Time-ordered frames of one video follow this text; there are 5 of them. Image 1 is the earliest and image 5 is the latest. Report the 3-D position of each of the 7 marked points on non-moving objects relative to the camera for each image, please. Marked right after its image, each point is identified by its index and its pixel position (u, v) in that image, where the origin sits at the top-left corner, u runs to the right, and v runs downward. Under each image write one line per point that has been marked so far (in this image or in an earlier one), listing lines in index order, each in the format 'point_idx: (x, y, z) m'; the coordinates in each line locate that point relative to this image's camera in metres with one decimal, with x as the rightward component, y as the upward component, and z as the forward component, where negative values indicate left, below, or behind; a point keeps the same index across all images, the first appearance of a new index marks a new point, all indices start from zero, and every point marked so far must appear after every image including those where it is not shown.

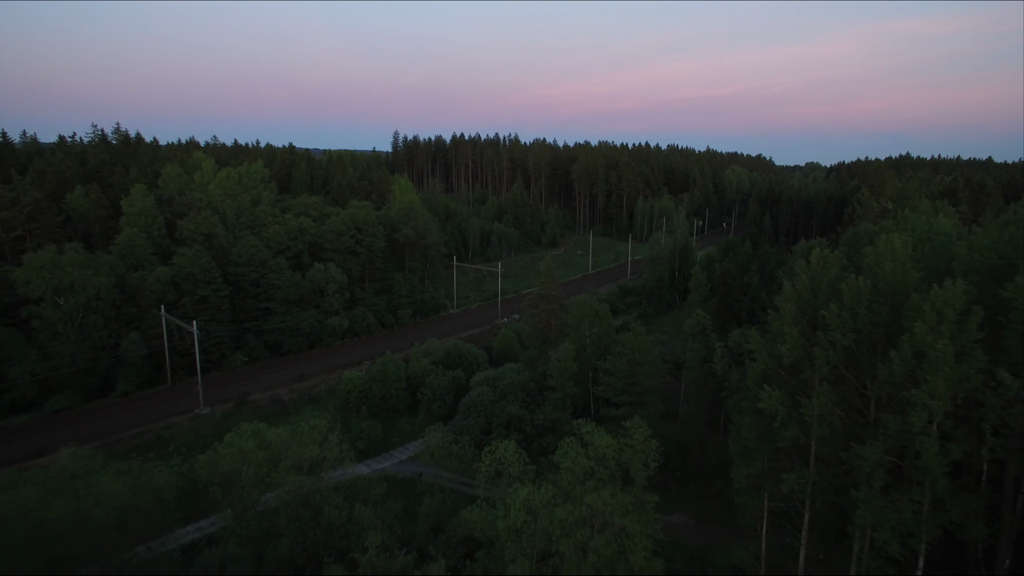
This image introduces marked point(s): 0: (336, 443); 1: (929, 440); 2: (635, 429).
0: (-4.9, -4.1, +18.2) m
1: (+7.4, -2.8, +11.8) m
2: (+3.2, -3.5, +17.2) m
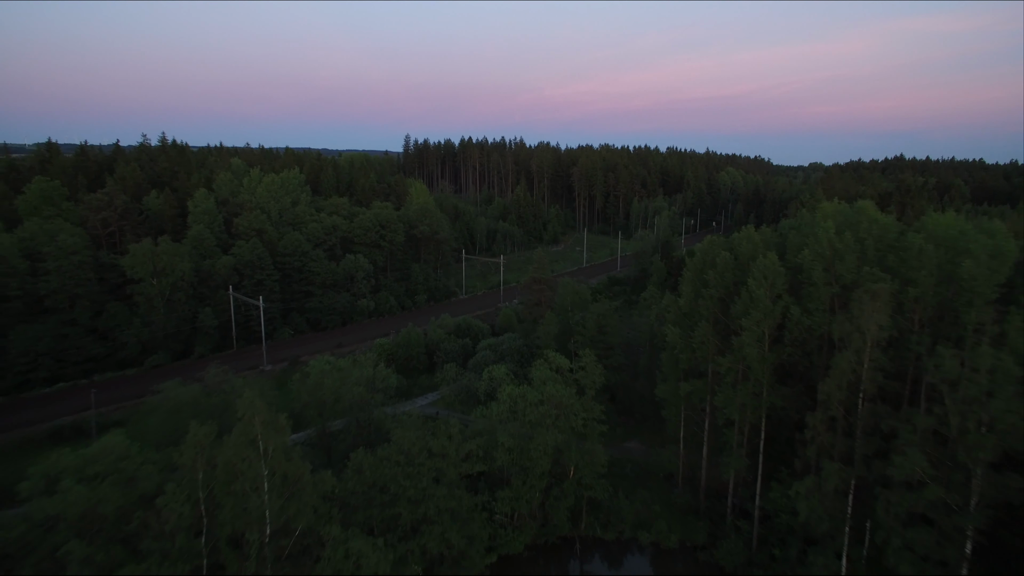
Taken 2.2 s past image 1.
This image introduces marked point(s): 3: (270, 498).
0: (-5.1, -3.2, +26.1) m
1: (+7.0, -1.9, +19.5) m
2: (+2.9, -2.6, +25.0) m
3: (-5.7, -5.0, +15.7) m
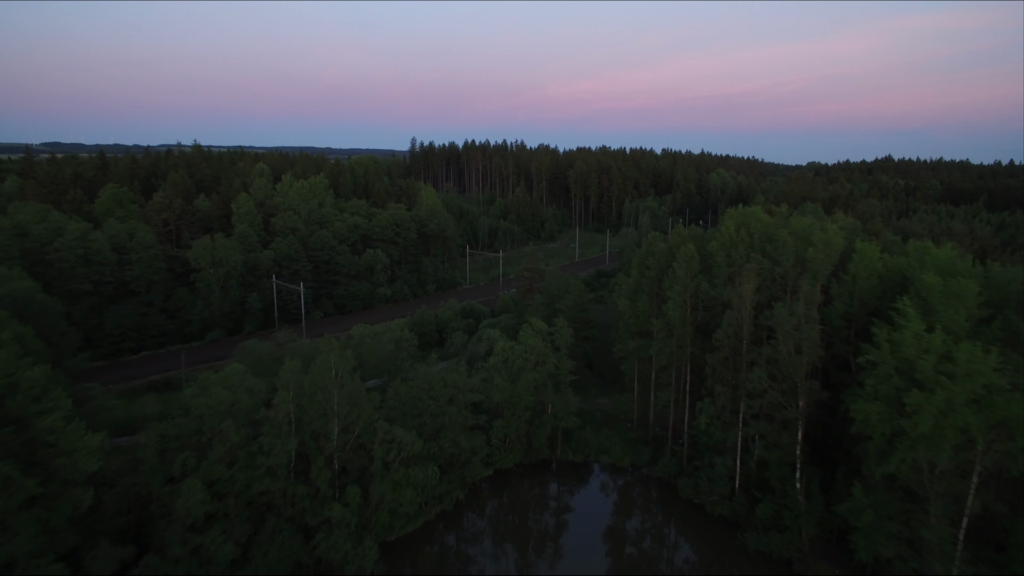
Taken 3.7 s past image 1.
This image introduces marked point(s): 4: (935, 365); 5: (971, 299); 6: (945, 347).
0: (-5.5, -2.4, +33.9) m
1: (+6.7, -1.1, +27.2) m
2: (+2.5, -1.8, +32.8) m
3: (-6.1, -4.2, +23.5) m
4: (+11.2, -2.0, +17.5) m
5: (+12.9, -0.3, +18.7) m
6: (+11.3, -1.5, +17.3) m
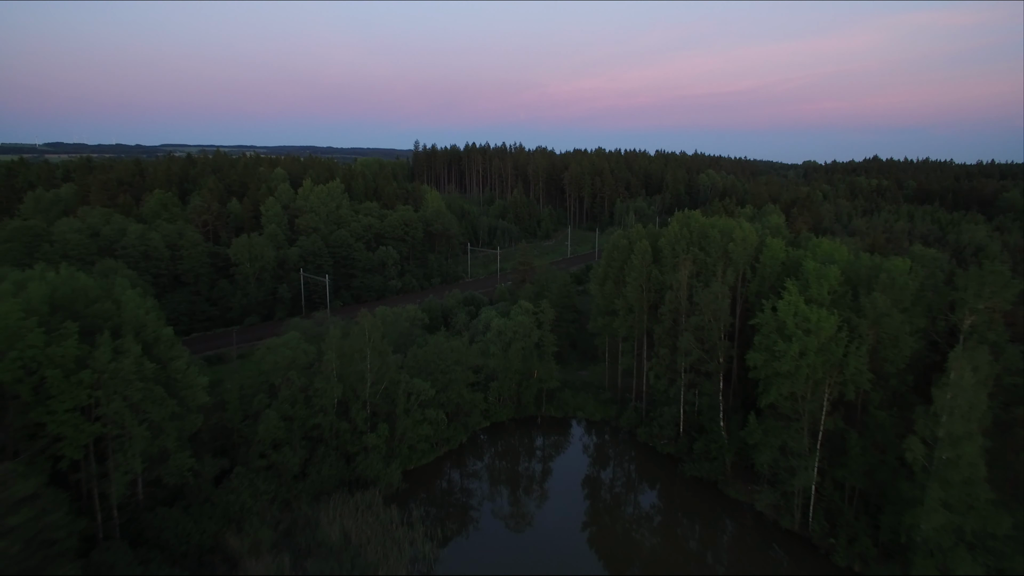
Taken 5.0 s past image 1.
0: (-5.9, -1.7, +41.3) m
1: (+6.2, -0.4, +34.6) m
2: (+2.1, -1.1, +40.1) m
3: (-6.5, -3.6, +30.9) m
4: (+10.7, -1.3, +24.8) m
5: (+12.5, +0.4, +26.0) m
6: (+10.8, -0.8, +24.6) m
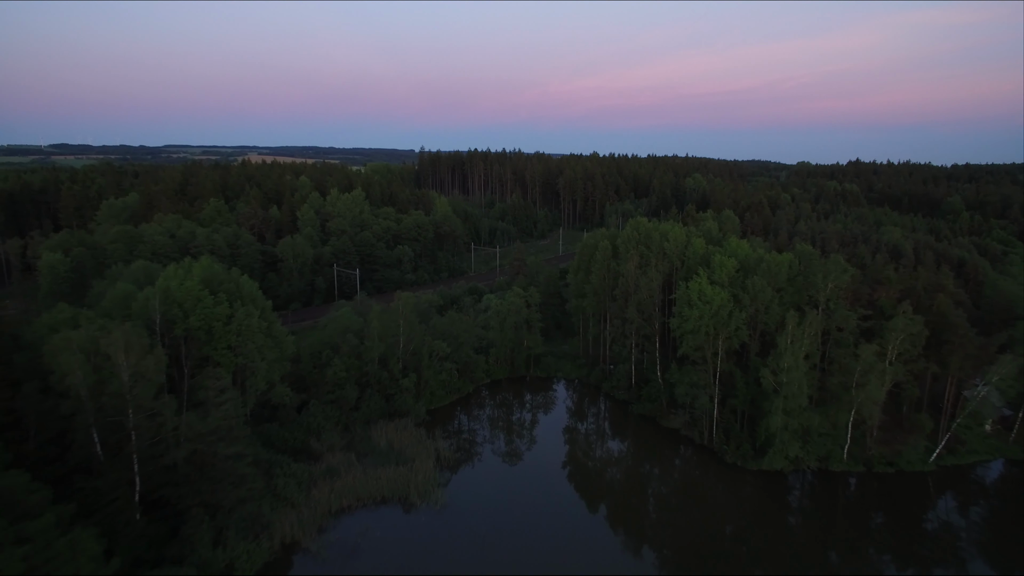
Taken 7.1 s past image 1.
0: (-6.2, -0.9, +52.6) m
1: (+5.9, +0.4, +45.9) m
2: (+1.7, -0.3, +51.4) m
3: (-6.8, -2.8, +42.2) m
4: (+10.3, -0.5, +36.1) m
5: (+12.1, +1.2, +37.3) m
6: (+10.4, 0.0, +35.9) m
